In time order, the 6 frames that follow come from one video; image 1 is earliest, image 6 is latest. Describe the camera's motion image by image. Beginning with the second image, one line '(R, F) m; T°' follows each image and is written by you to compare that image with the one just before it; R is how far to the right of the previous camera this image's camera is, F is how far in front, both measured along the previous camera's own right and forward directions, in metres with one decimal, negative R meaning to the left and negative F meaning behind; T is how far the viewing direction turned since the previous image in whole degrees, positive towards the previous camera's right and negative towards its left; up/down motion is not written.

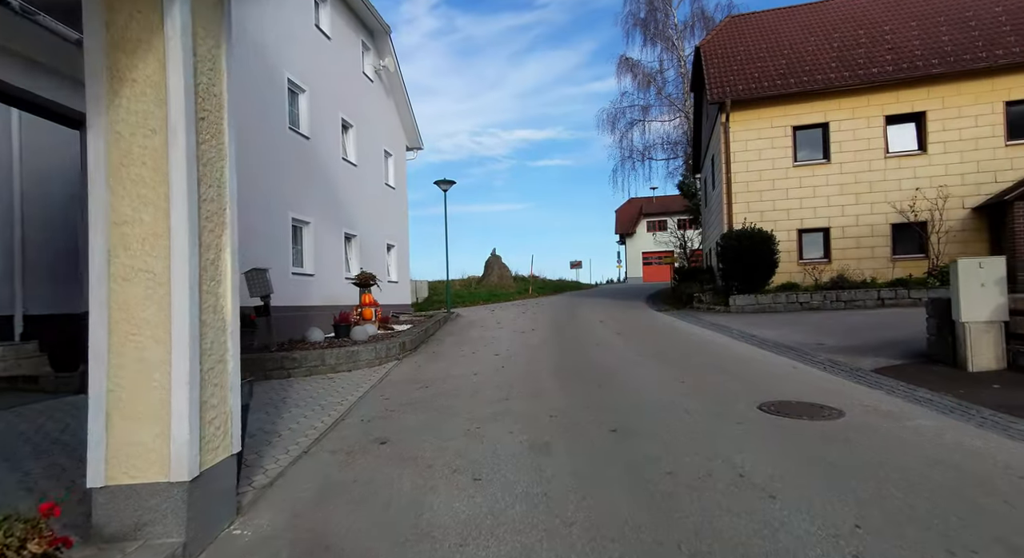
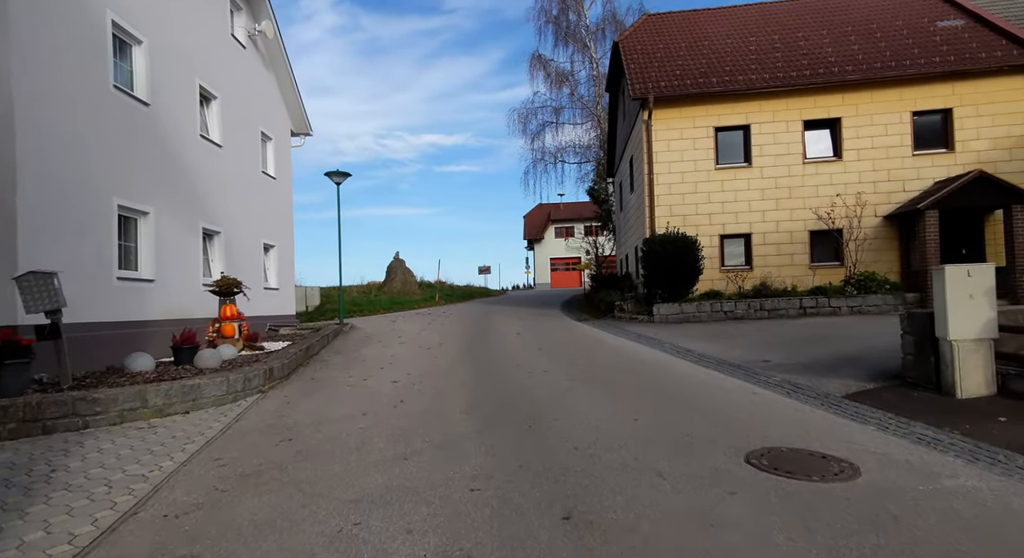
(0.0, +1.9) m; +10°
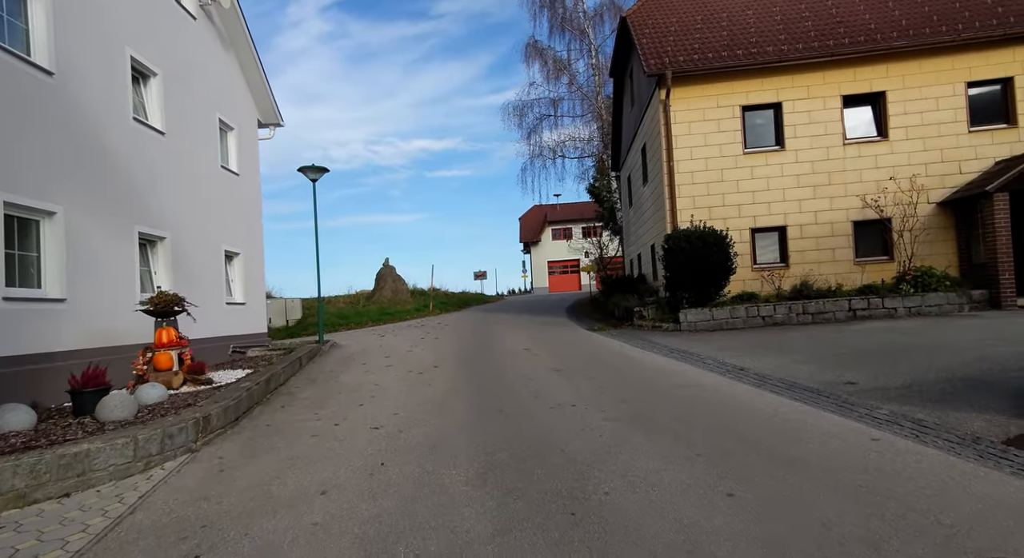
(-0.2, +1.9) m; +1°
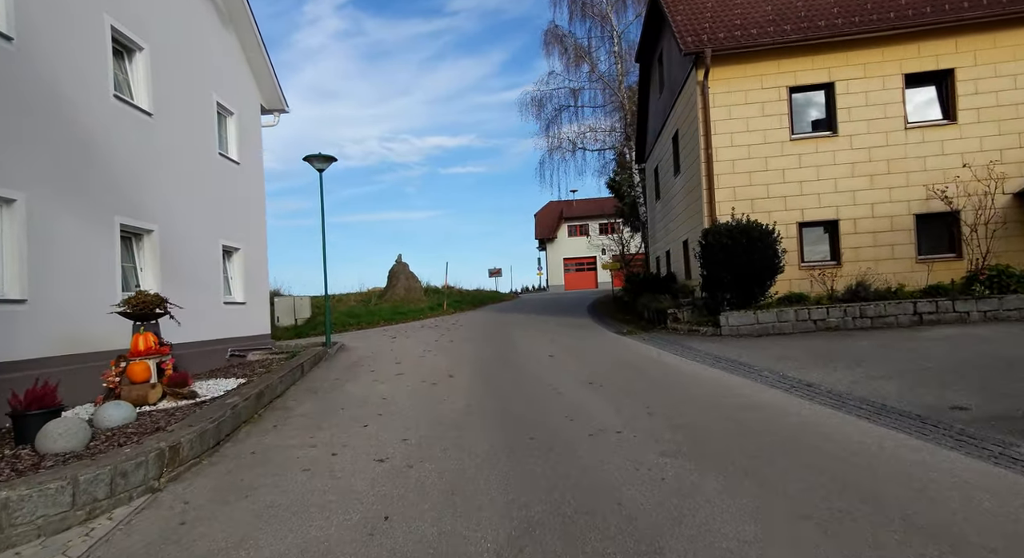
(-0.2, +1.1) m; -2°
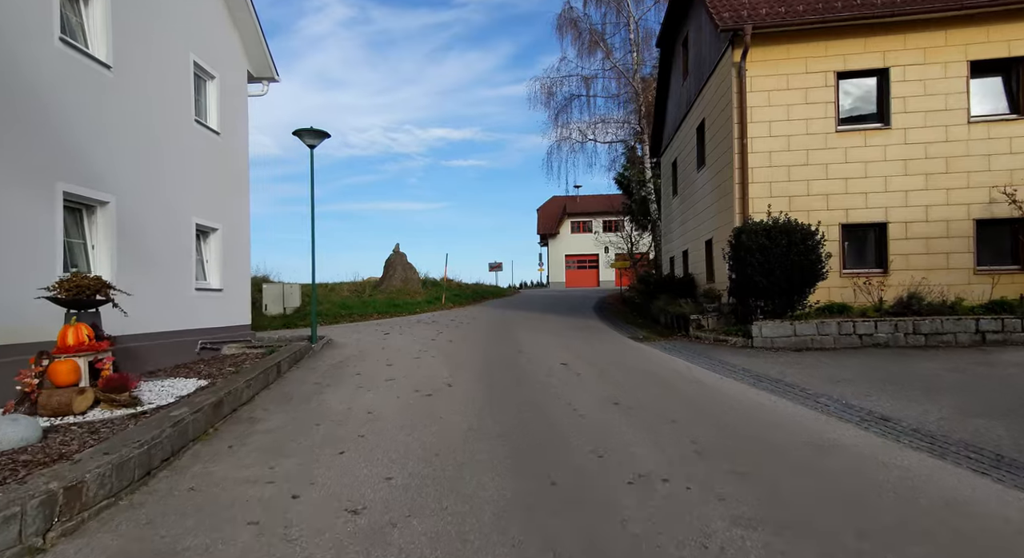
(-0.2, +1.2) m; 0°
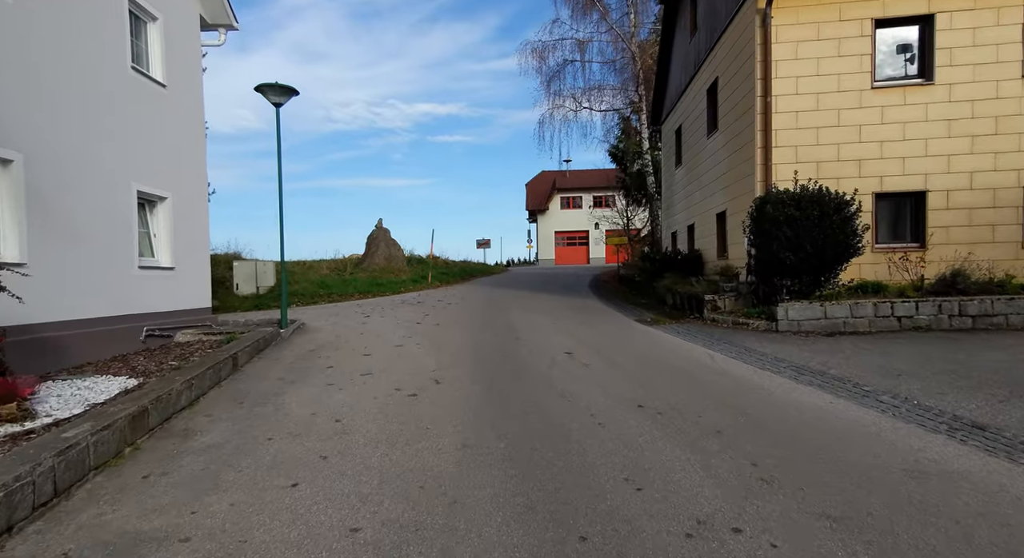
(-0.1, +1.2) m; +1°
